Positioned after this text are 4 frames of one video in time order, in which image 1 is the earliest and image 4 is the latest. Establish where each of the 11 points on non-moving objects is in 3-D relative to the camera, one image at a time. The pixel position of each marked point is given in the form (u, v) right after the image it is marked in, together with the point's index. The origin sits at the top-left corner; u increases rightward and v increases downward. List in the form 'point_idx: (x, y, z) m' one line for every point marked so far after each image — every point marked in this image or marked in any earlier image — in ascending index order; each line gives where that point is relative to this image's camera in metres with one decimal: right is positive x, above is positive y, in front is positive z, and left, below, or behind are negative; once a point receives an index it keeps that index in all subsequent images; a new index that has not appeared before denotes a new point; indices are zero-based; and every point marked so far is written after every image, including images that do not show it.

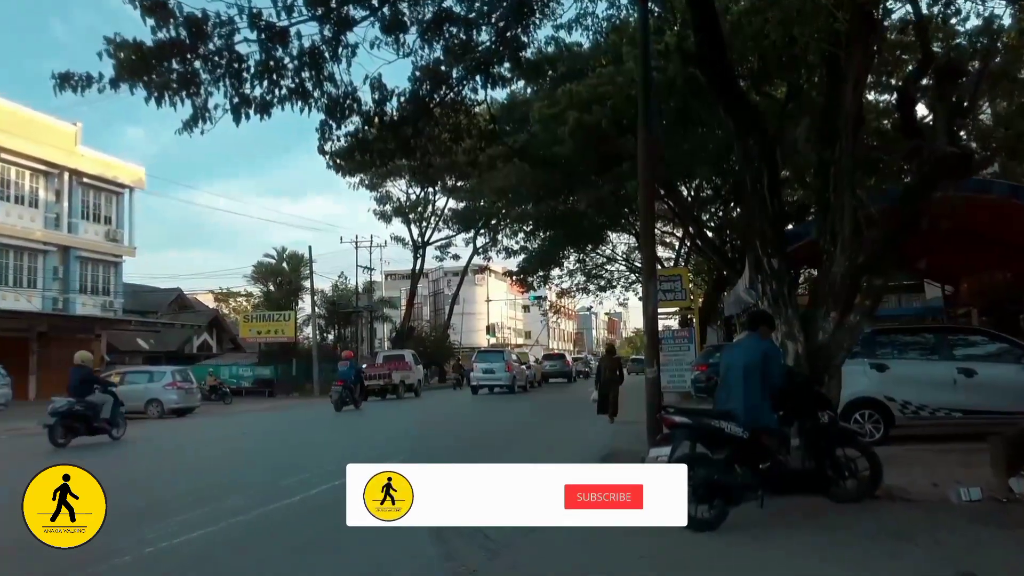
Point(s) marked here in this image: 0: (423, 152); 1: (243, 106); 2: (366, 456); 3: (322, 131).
0: (-1.5, +2.2, +12.5) m
1: (-3.6, +2.4, +9.7) m
2: (-2.9, -3.3, +15.2) m
3: (-2.7, +2.2, +10.3) m
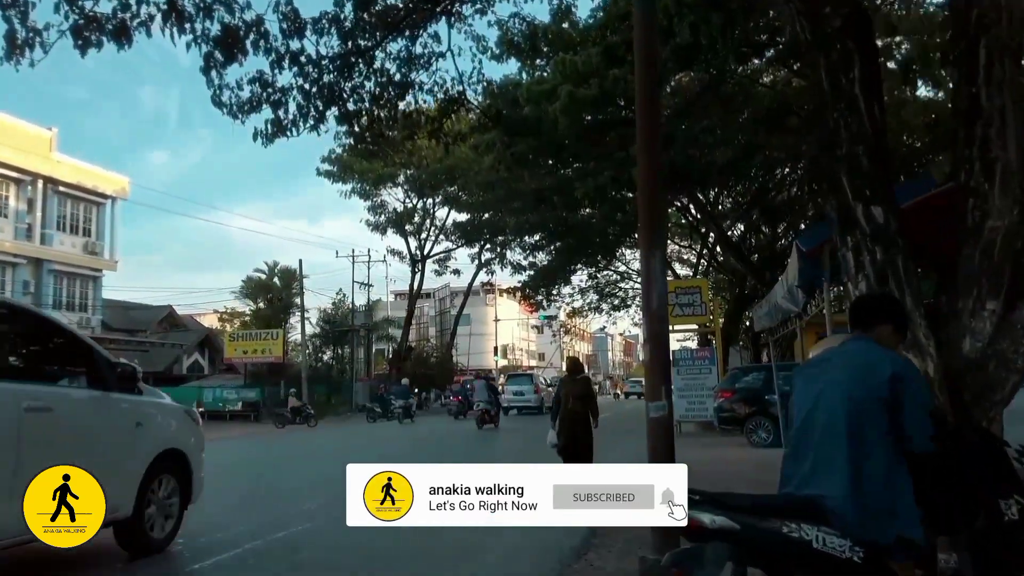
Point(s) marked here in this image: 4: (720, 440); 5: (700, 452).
0: (-1.8, +2.2, +9.8) m
1: (-4.0, +2.4, +7.0) m
2: (-3.2, -3.5, +12.3) m
3: (-3.1, +2.2, +7.6) m
4: (+4.6, -3.3, +16.5) m
5: (+3.8, -3.2, +14.9) m
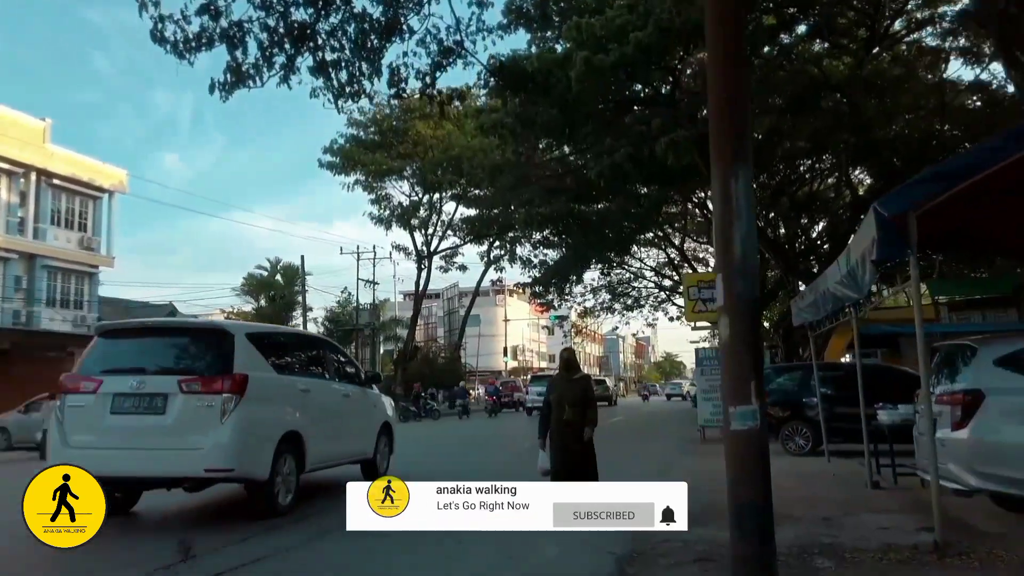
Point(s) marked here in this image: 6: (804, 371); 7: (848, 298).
0: (-1.7, +2.4, +8.4) m
1: (-3.9, +2.7, +5.6) m
2: (-3.1, -3.3, +10.9) m
3: (-3.0, +2.4, +6.2) m
4: (+4.8, -3.2, +15.0) m
5: (+3.9, -3.1, +13.4) m
6: (+5.5, -1.6, +14.0) m
7: (+3.8, -0.1, +8.6) m
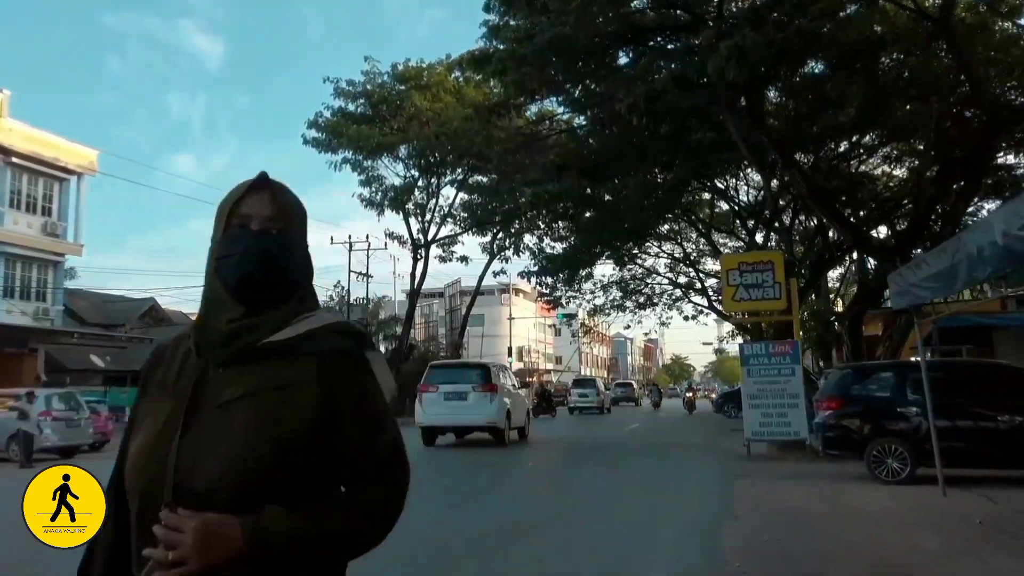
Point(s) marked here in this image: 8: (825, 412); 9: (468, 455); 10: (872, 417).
0: (-1.8, +2.8, +5.2) m
1: (-4.0, +3.1, +2.4) m
2: (-3.2, -2.8, +7.7) m
3: (-3.1, +2.9, +3.1) m
4: (+4.8, -2.8, +11.7) m
5: (+3.9, -2.7, +10.2) m
6: (+5.5, -1.2, +10.7) m
7: (+3.8, +0.3, +5.4) m
8: (+4.6, -1.8, +11.1) m
9: (-1.0, -3.9, +17.7) m
10: (+5.1, -1.8, +10.5) m
